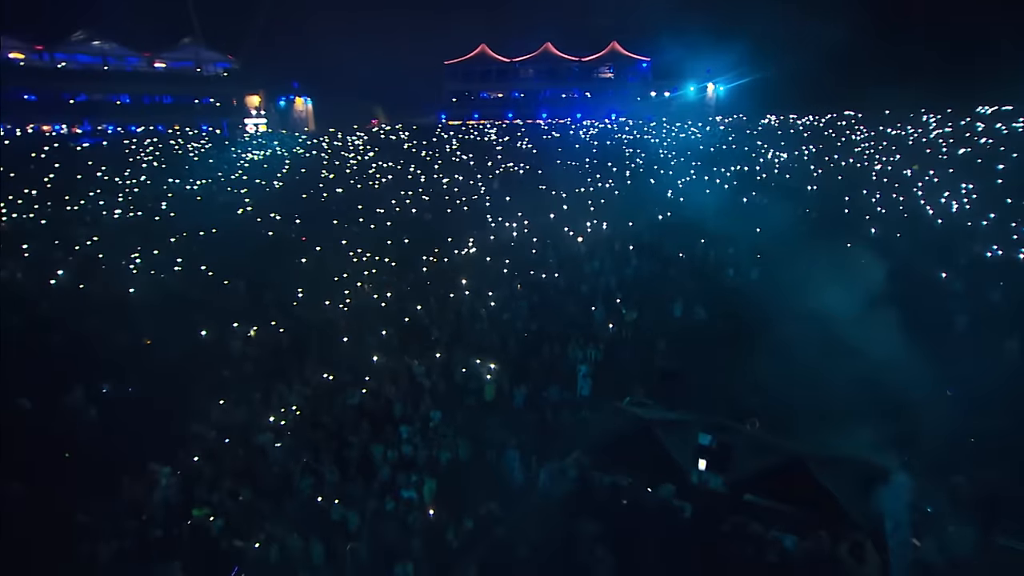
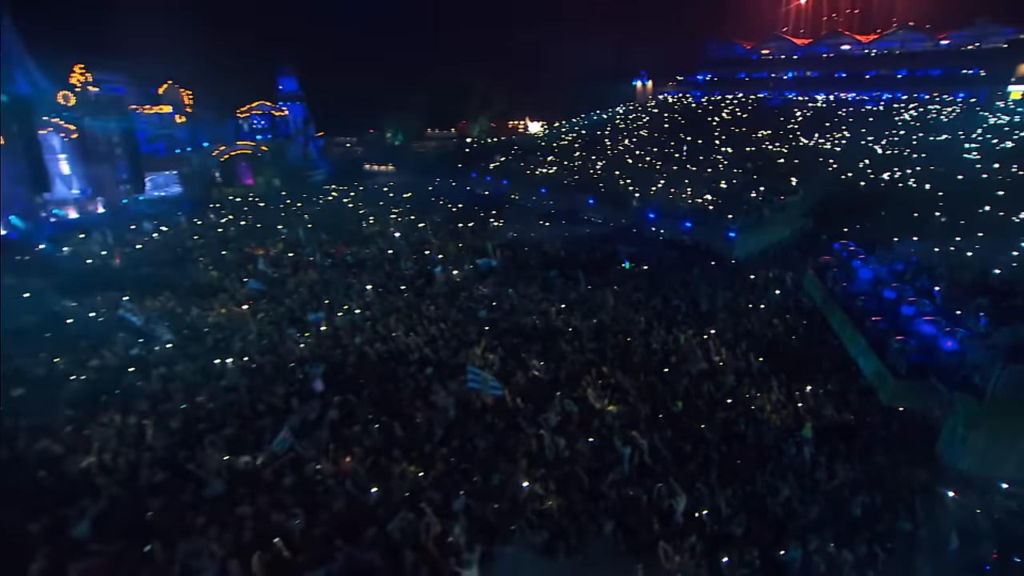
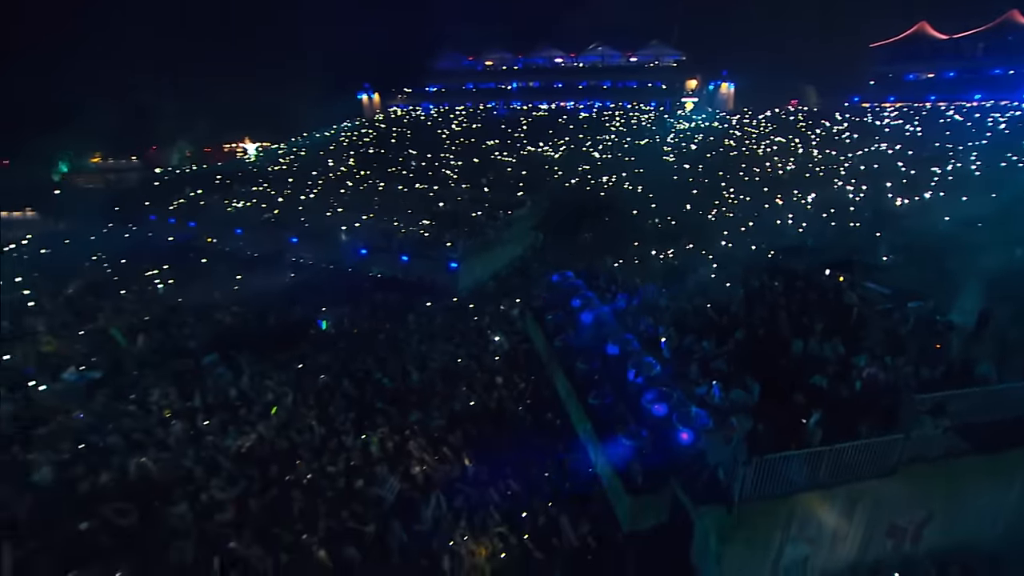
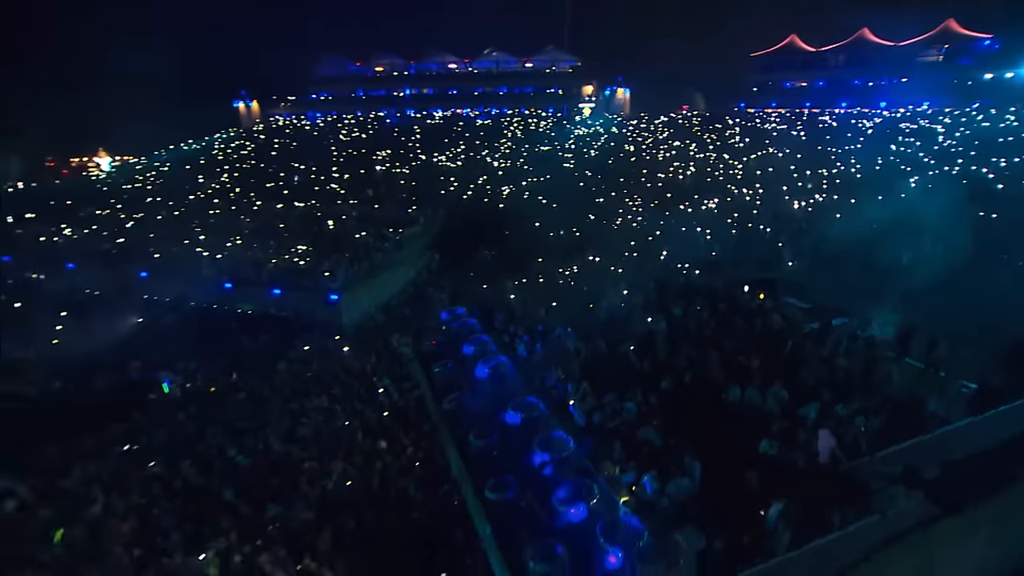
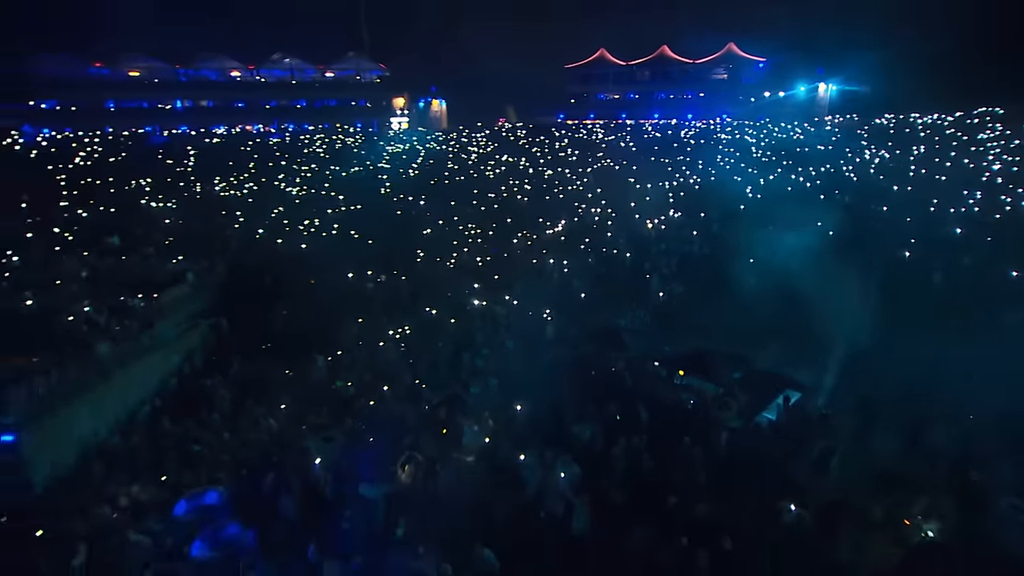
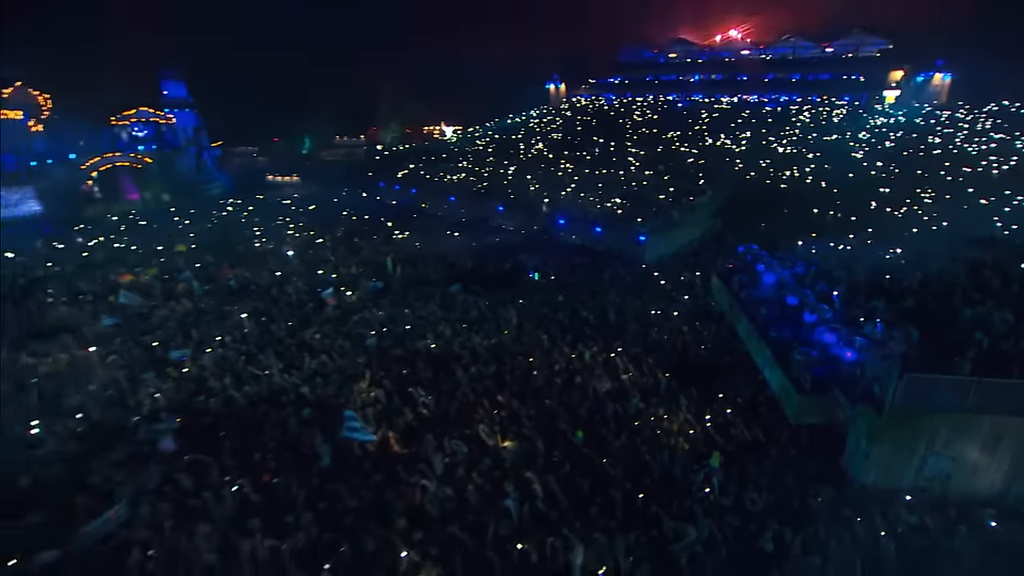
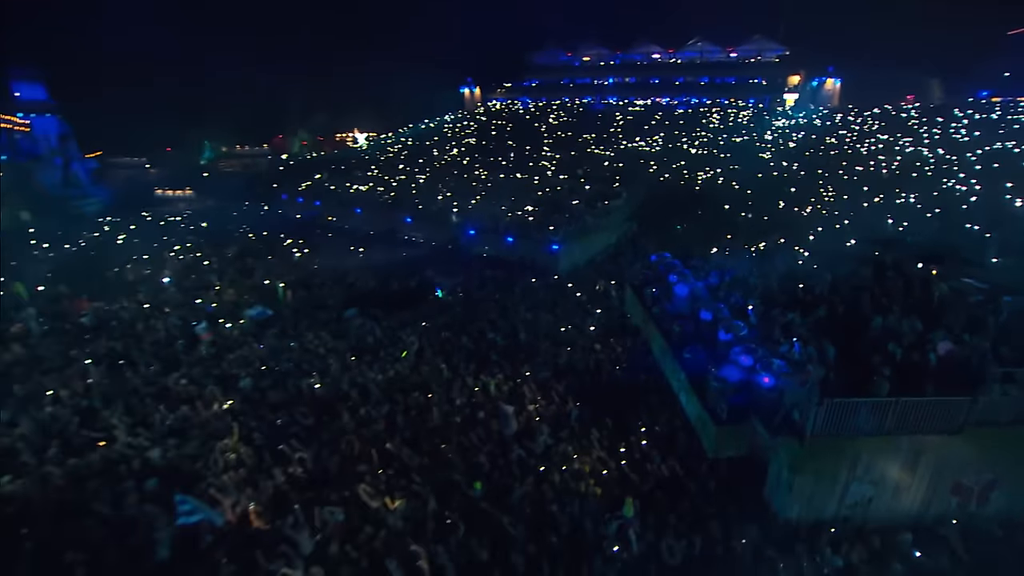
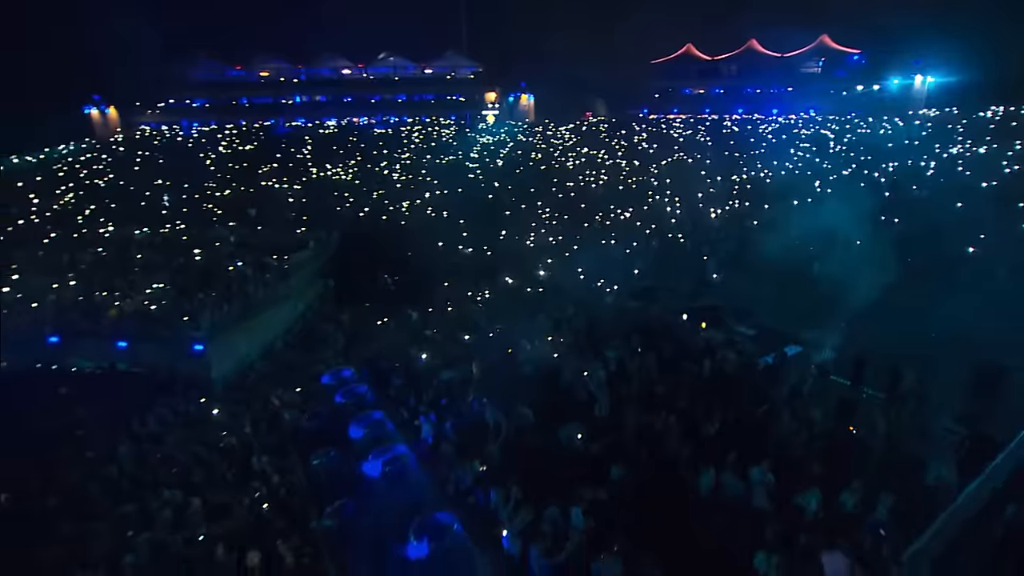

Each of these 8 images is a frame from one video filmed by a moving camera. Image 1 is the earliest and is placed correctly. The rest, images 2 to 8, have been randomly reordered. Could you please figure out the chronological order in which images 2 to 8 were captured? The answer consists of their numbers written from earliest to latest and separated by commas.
5, 8, 4, 3, 7, 6, 2
